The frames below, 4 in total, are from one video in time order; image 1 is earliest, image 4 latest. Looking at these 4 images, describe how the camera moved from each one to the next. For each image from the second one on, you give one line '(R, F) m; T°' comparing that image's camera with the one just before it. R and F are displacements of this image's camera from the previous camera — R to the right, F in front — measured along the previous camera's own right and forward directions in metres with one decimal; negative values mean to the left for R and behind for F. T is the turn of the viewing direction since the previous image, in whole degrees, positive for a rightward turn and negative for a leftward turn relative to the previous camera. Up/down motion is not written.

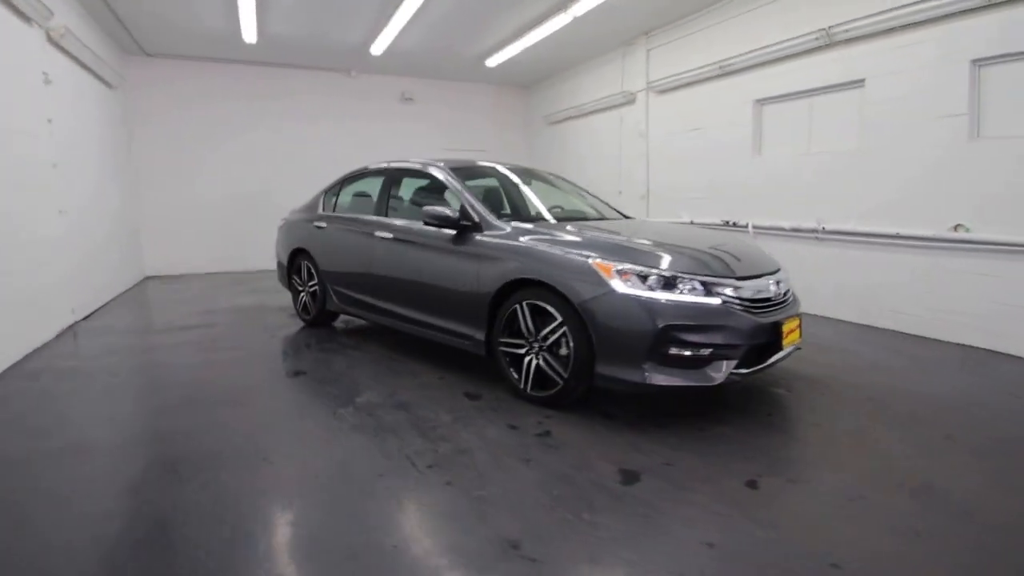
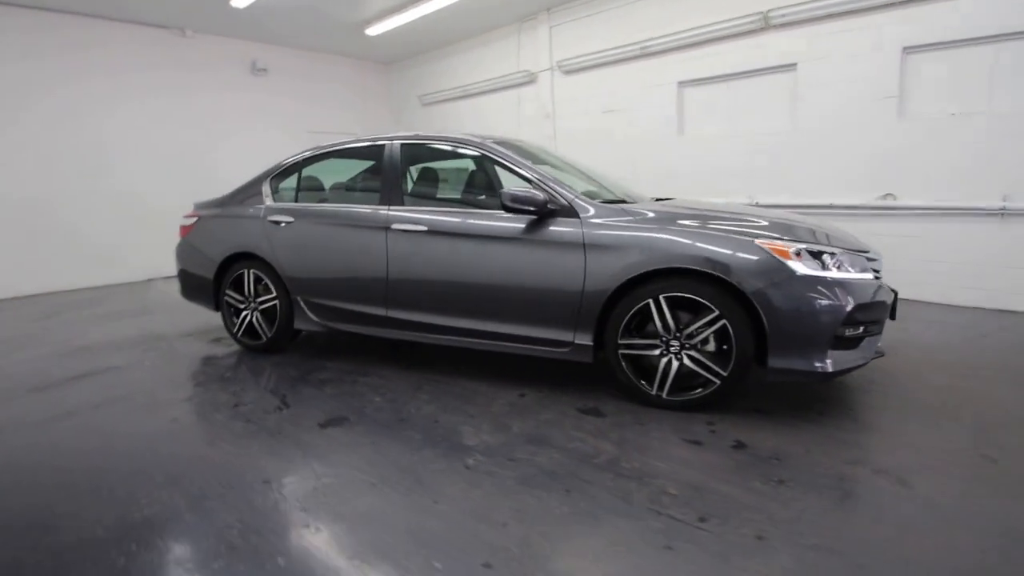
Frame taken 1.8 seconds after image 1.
(-1.5, +0.8) m; +19°
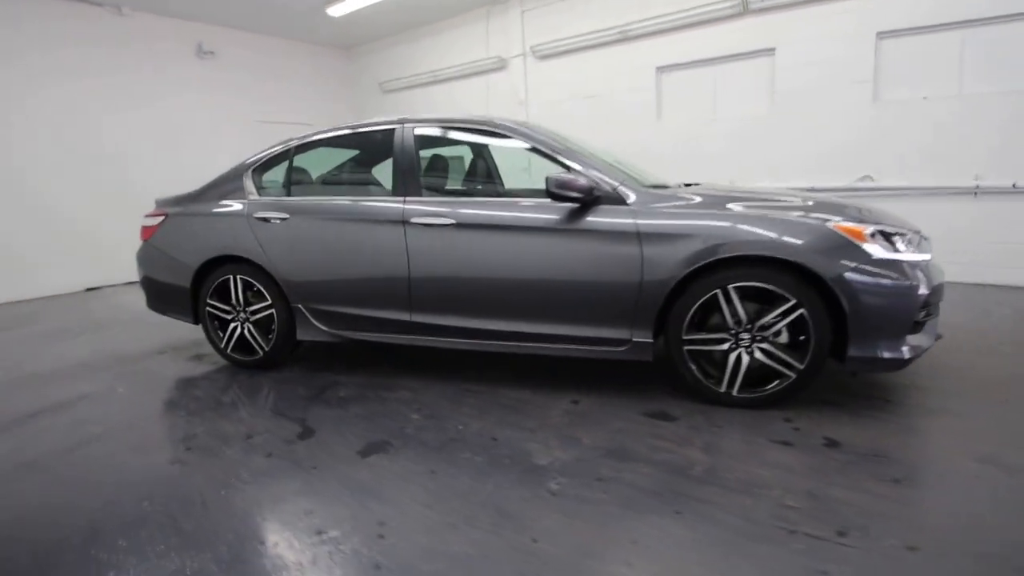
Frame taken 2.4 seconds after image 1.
(-0.5, +0.3) m; +6°
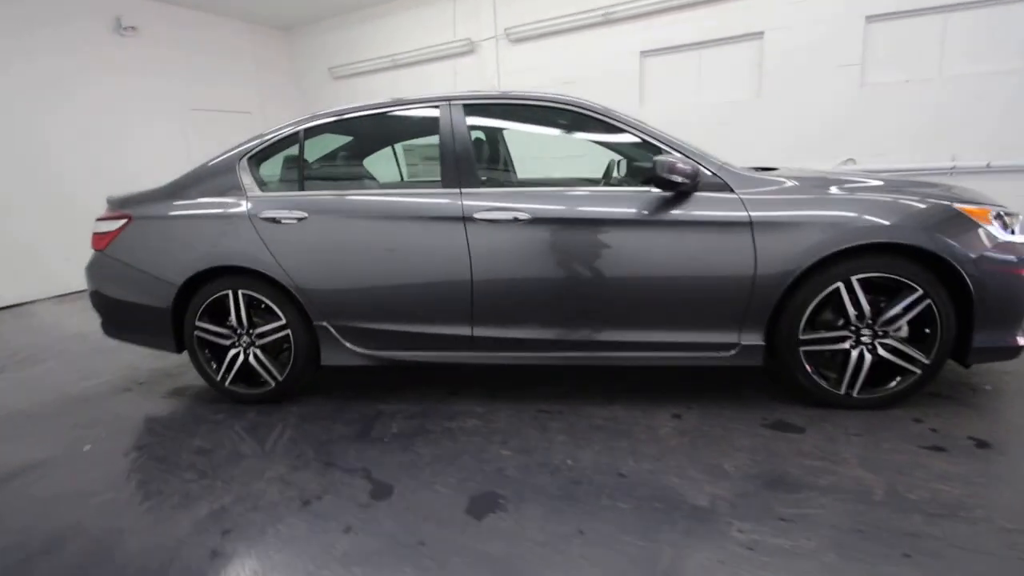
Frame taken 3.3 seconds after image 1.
(-0.7, +0.5) m; +8°
